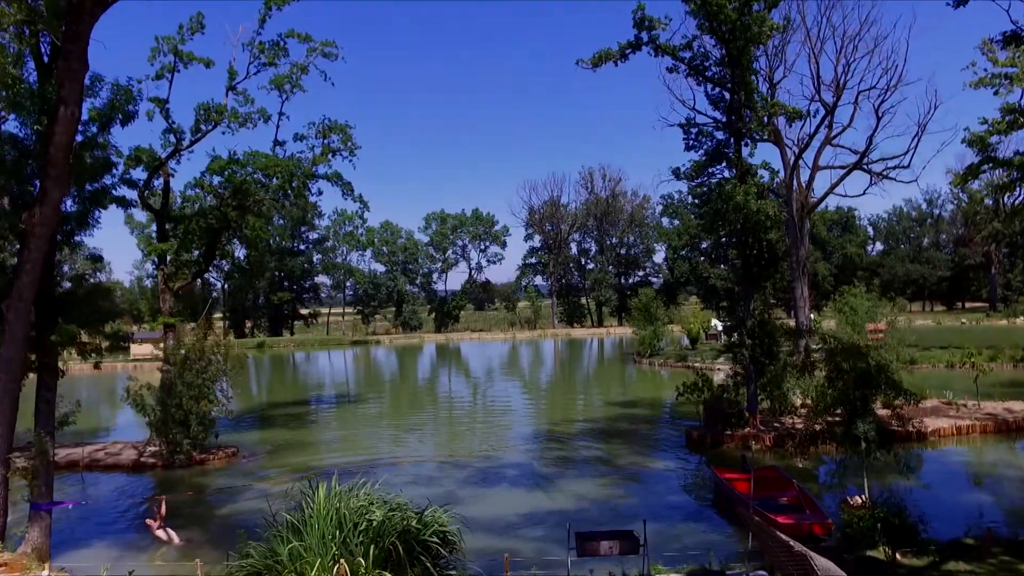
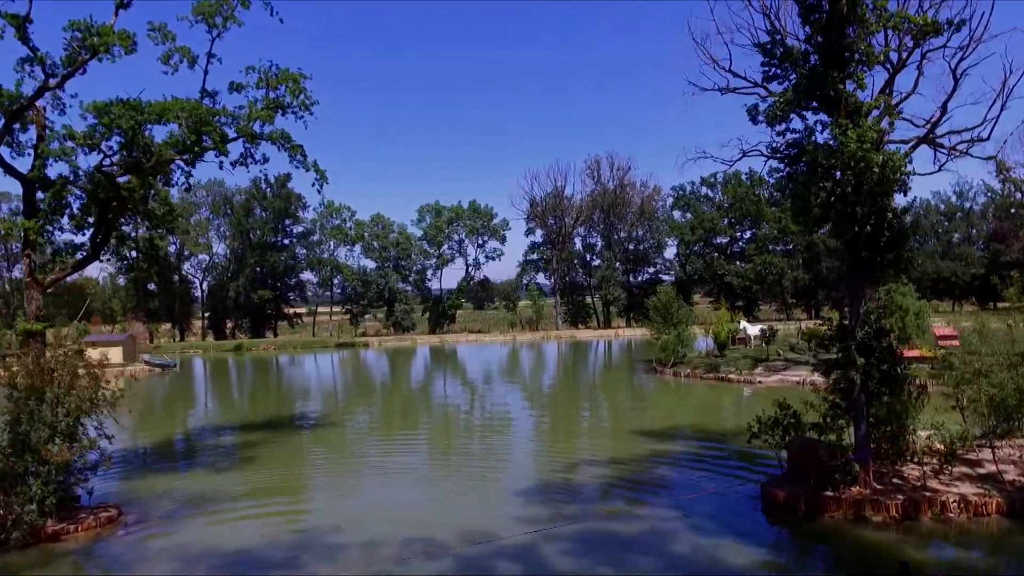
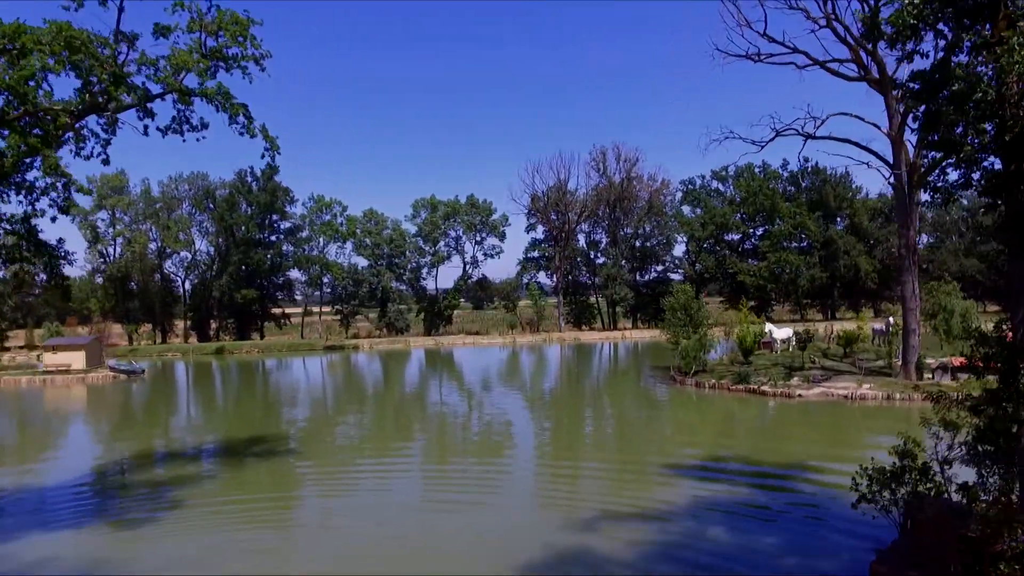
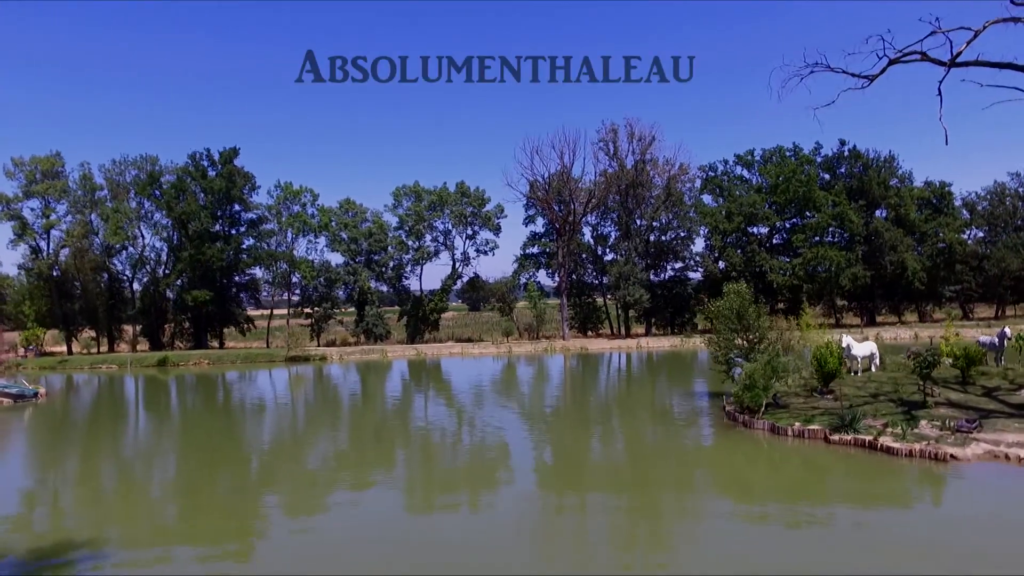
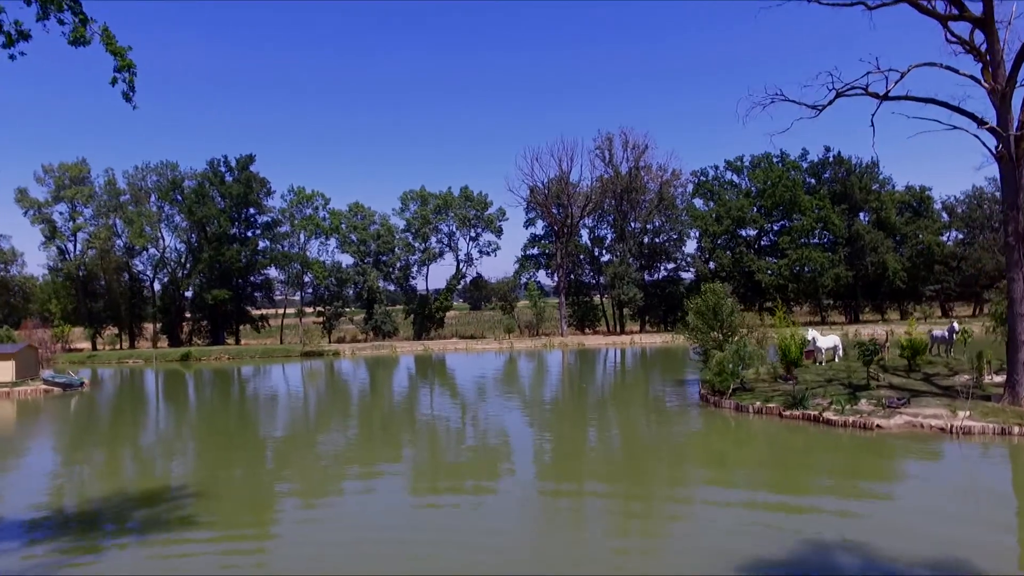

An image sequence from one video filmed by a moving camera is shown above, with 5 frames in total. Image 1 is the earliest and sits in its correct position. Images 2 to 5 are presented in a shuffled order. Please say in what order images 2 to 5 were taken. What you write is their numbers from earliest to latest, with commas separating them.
2, 3, 5, 4
